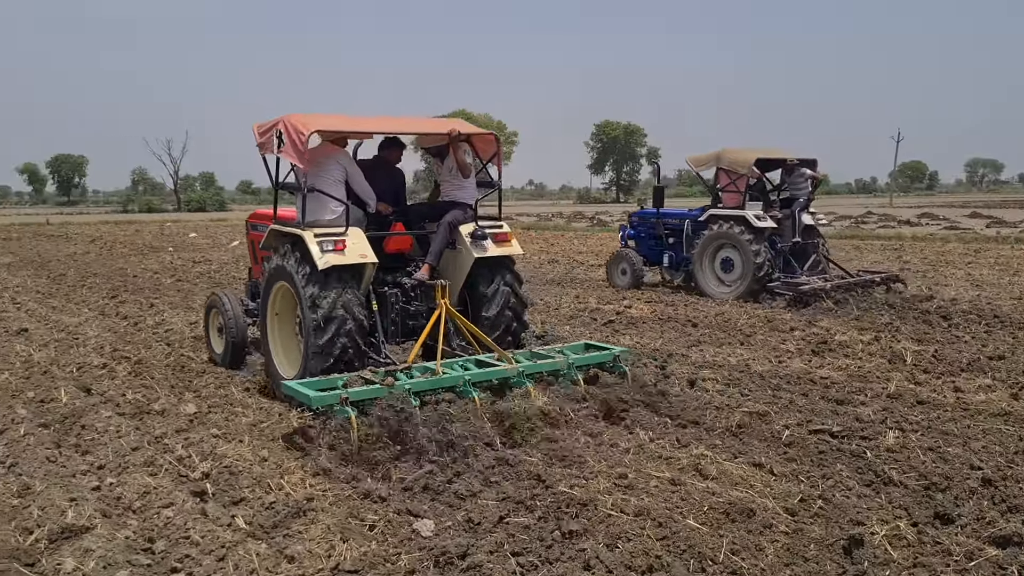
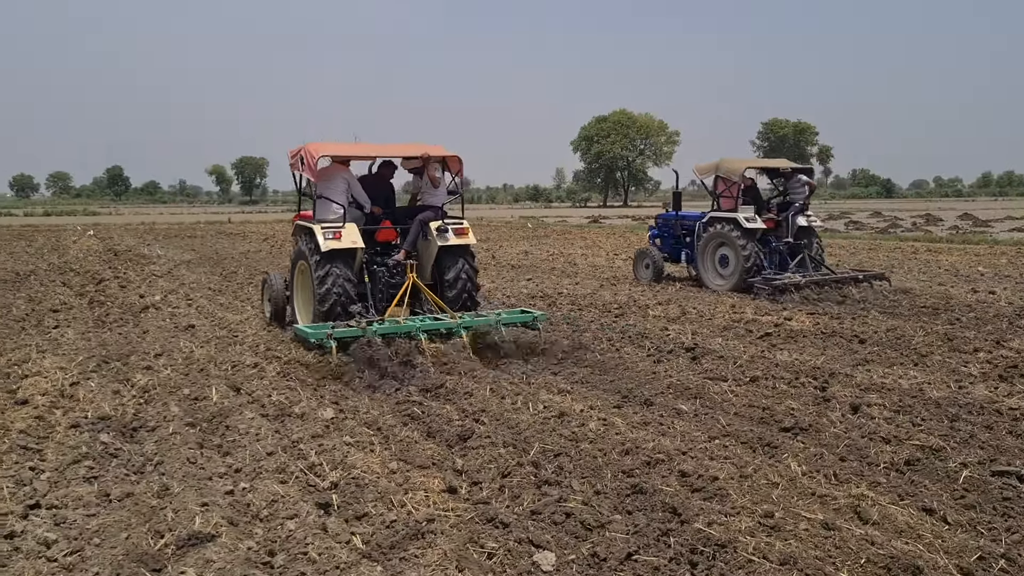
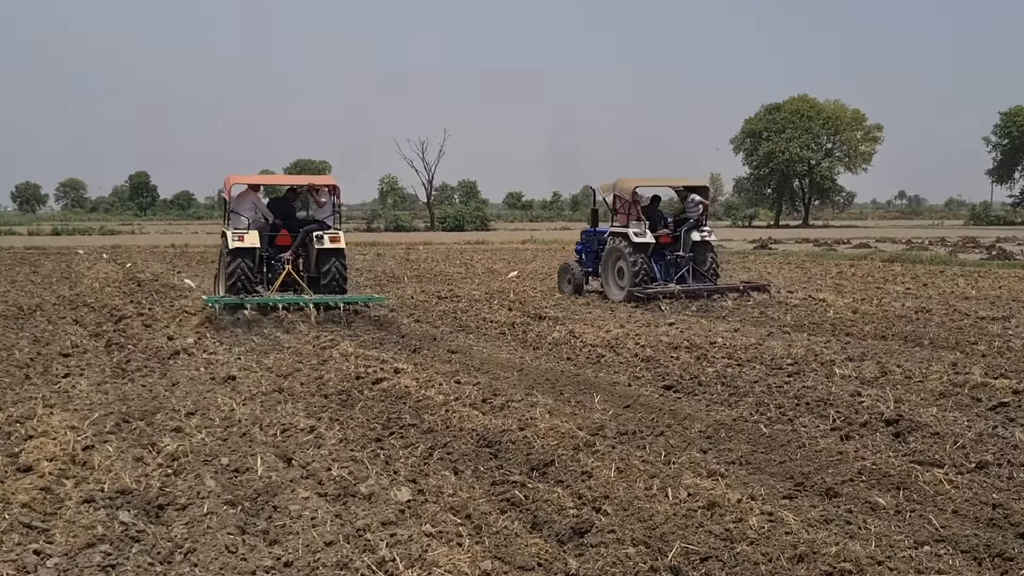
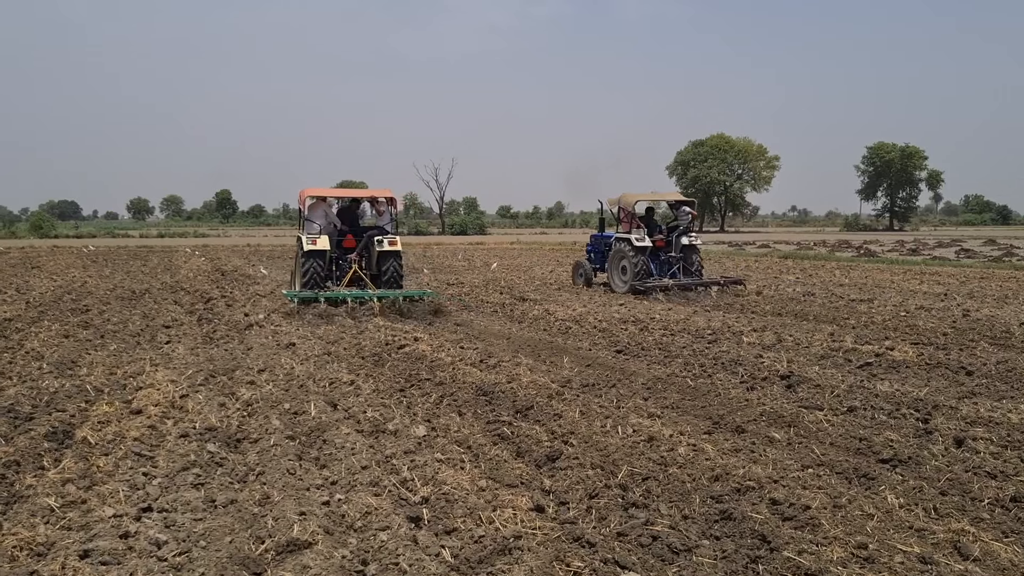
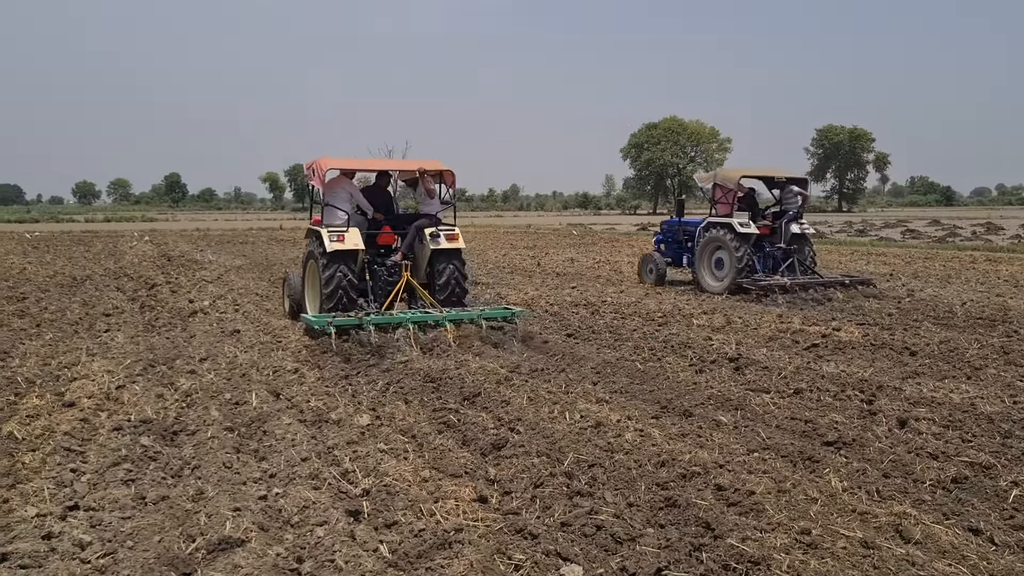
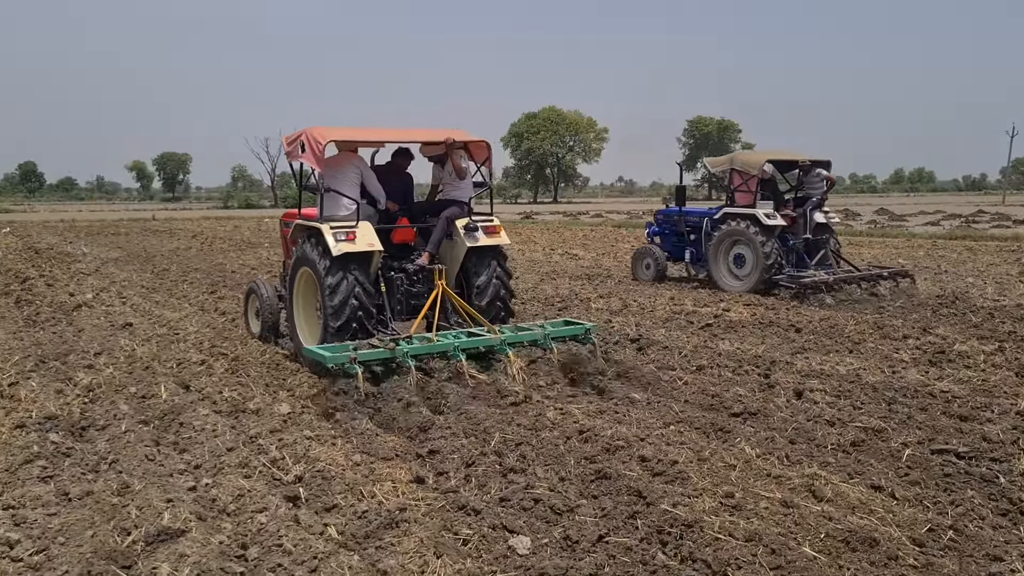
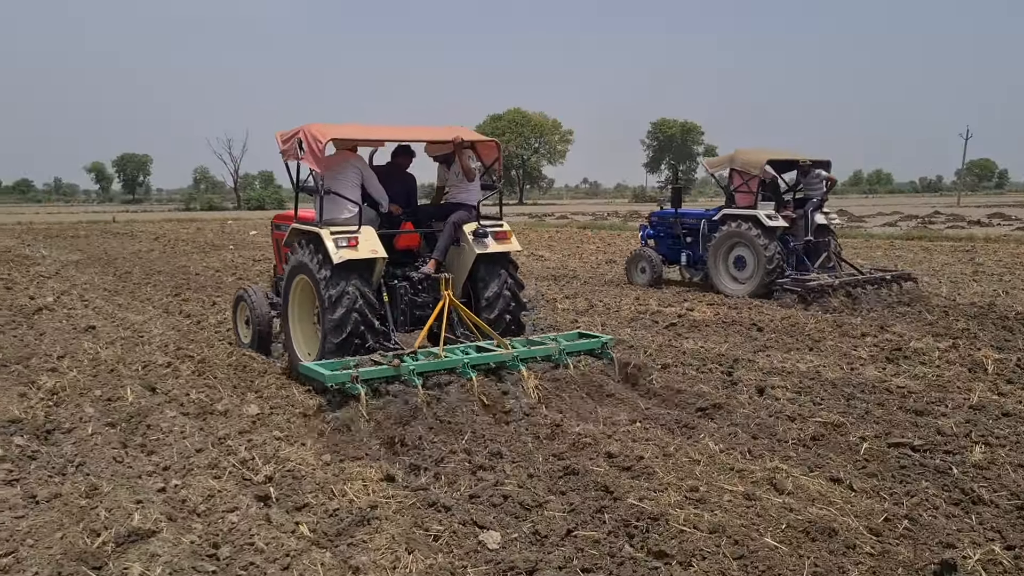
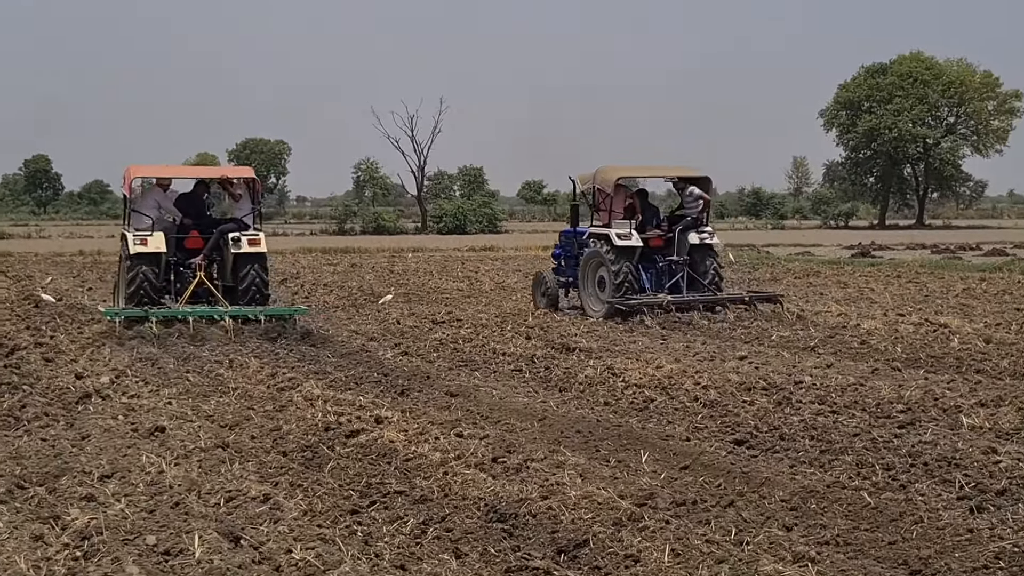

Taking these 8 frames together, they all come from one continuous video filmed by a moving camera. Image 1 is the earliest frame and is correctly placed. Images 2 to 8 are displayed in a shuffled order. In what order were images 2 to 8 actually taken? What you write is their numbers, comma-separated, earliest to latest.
7, 6, 2, 5, 4, 3, 8
